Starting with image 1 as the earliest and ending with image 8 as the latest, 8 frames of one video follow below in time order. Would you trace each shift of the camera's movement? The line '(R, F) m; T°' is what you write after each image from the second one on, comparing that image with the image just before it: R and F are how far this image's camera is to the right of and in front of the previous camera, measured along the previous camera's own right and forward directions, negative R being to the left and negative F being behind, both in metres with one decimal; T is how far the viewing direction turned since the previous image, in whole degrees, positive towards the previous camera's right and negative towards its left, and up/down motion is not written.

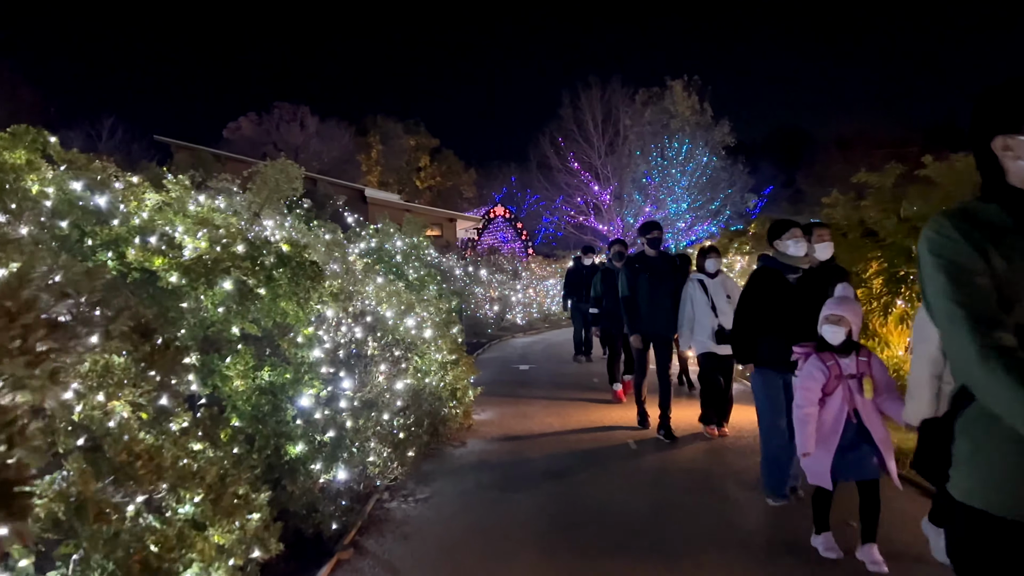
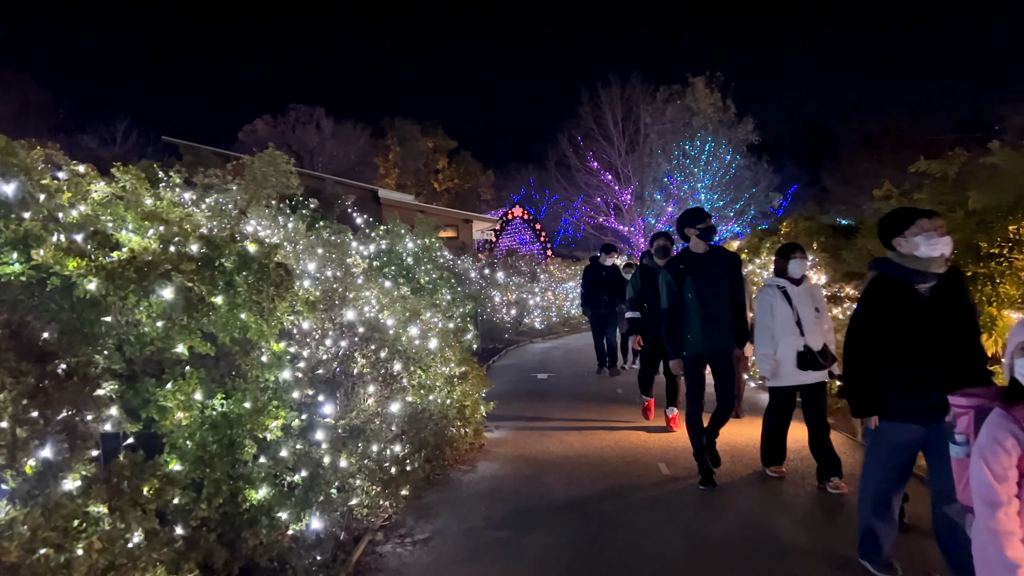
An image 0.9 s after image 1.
(0.0, +0.8) m; -2°
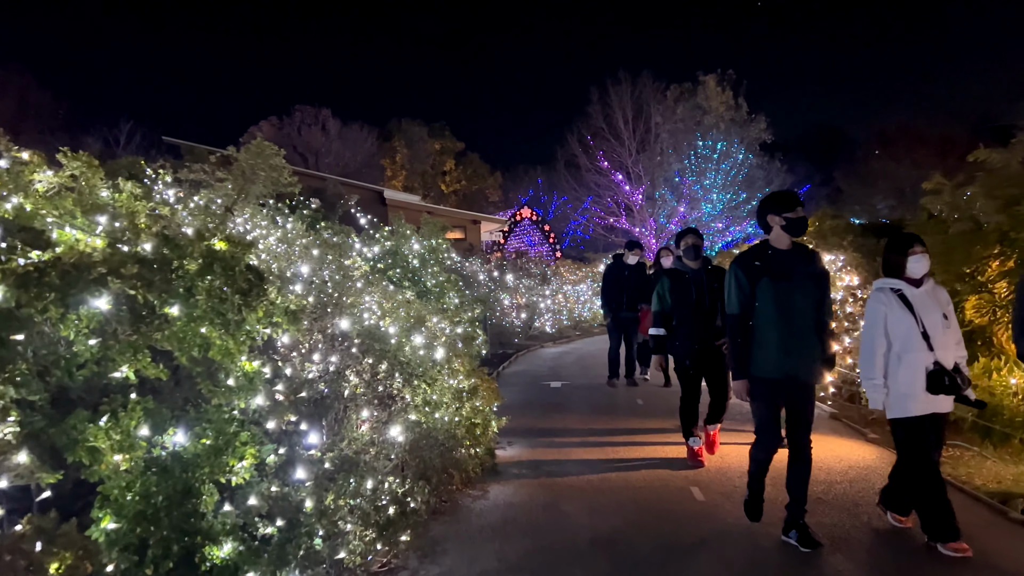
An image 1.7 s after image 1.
(-0.1, +0.7) m; -1°
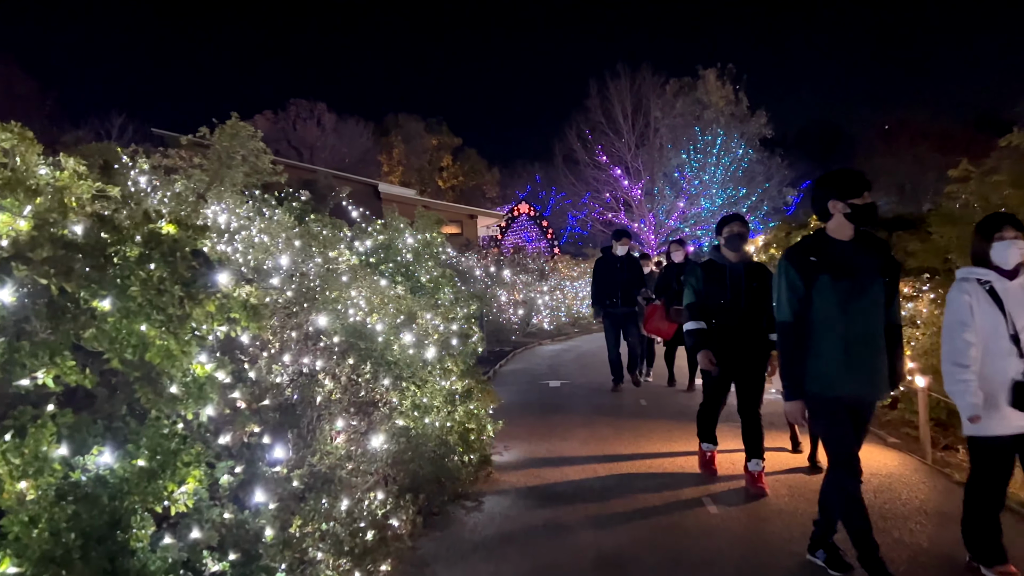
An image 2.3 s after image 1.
(0.0, +0.5) m; 0°
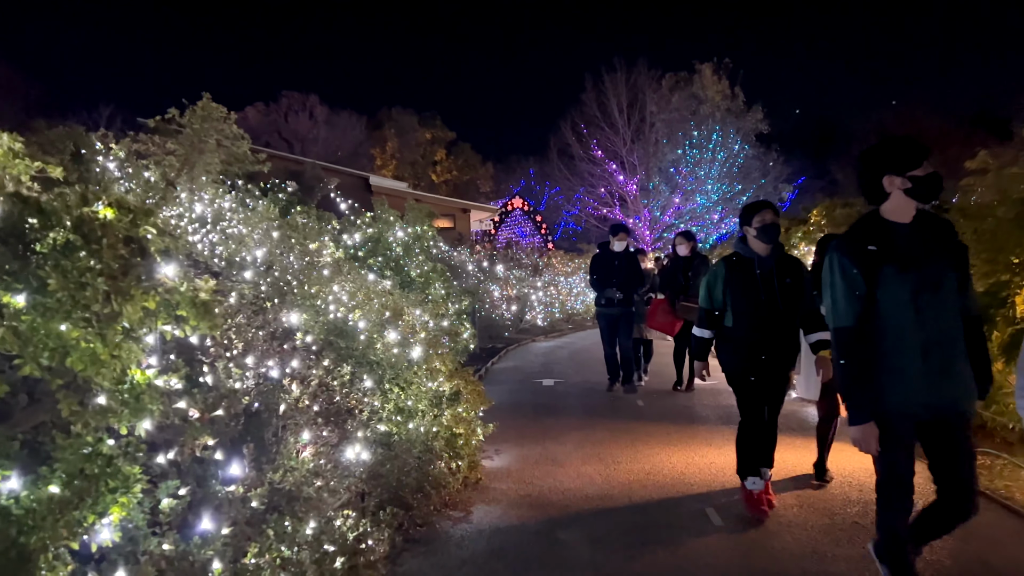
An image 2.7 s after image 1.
(0.0, +0.4) m; +1°
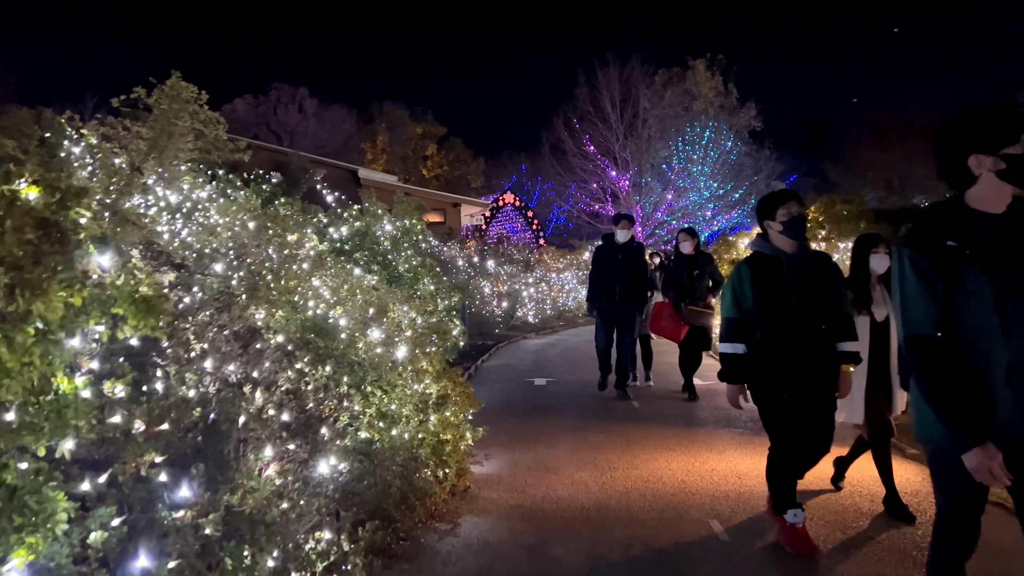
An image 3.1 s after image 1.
(0.0, +0.3) m; +1°
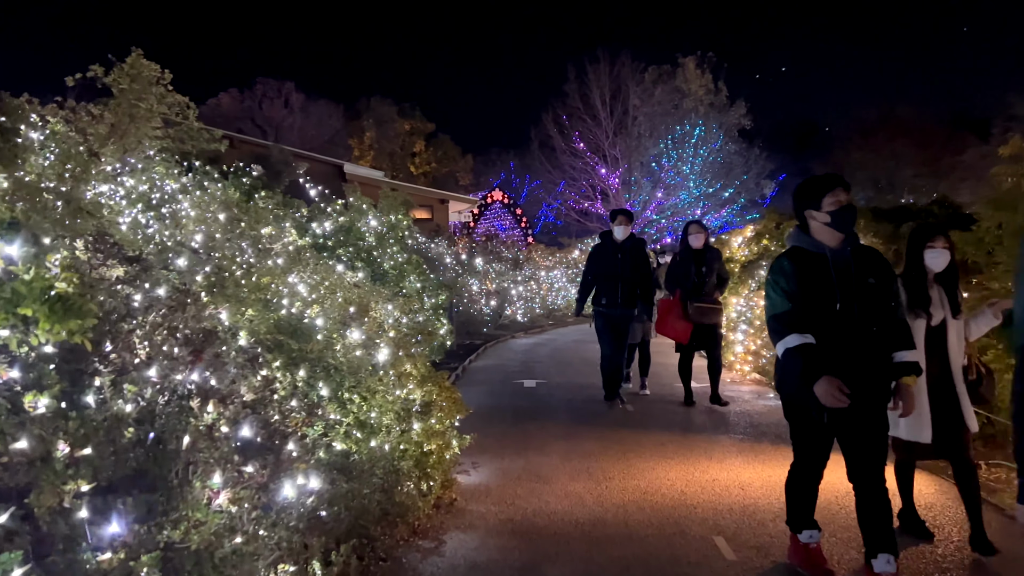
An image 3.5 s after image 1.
(0.0, +0.3) m; +1°
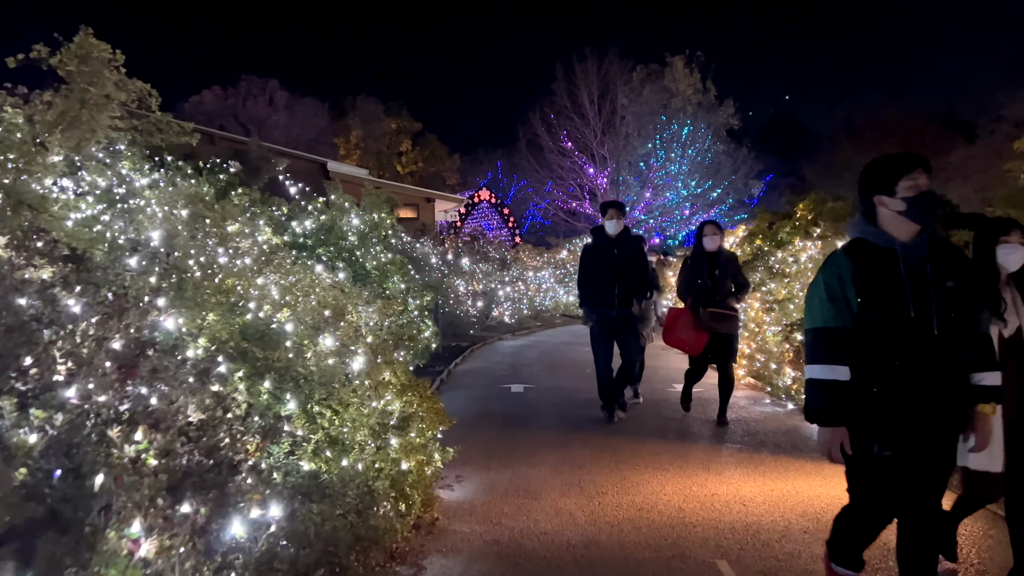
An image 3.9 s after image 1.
(0.0, +0.3) m; +1°
